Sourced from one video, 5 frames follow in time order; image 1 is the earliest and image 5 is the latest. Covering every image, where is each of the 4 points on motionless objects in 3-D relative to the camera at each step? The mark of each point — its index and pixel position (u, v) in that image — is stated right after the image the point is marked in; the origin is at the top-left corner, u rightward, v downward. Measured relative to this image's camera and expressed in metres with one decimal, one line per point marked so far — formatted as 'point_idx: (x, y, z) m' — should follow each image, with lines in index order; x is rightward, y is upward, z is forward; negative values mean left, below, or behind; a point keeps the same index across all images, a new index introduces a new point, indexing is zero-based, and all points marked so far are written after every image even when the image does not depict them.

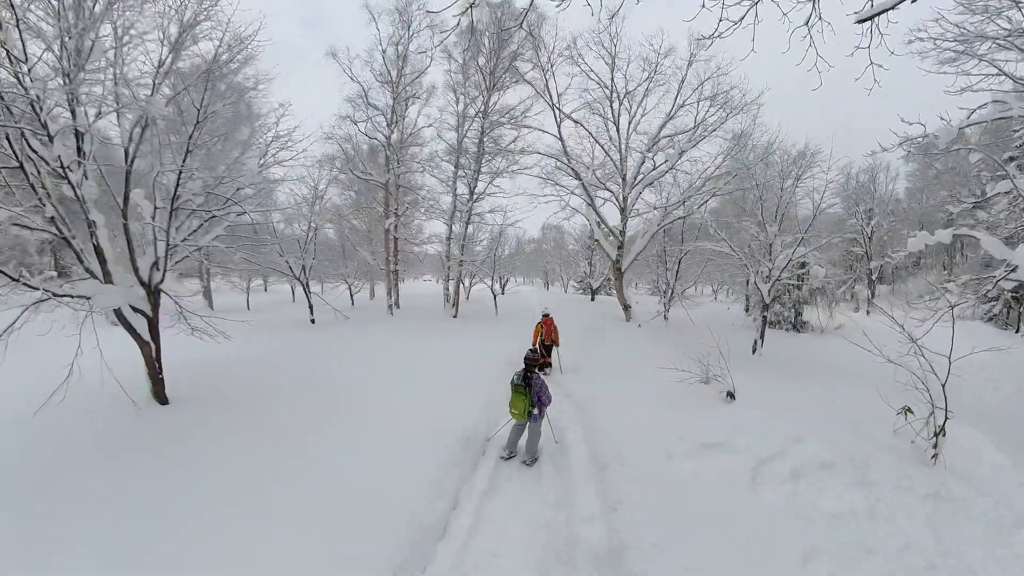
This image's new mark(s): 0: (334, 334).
0: (-5.4, -1.5, +11.5) m
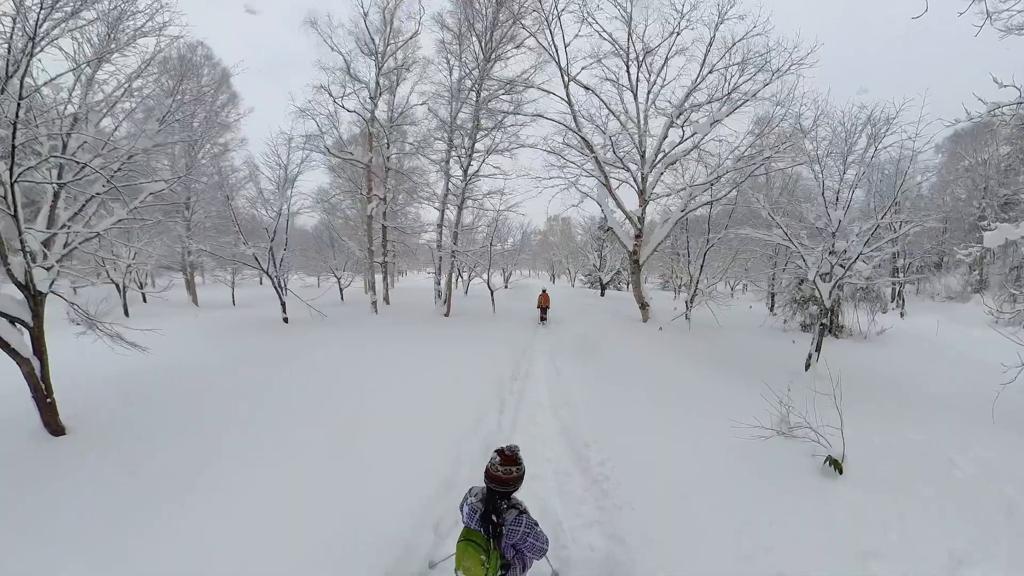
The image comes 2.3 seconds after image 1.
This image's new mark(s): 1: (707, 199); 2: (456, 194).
0: (-5.4, -1.3, +10.4) m
1: (+4.4, +2.0, +8.8) m
2: (-1.7, +2.5, +10.3) m
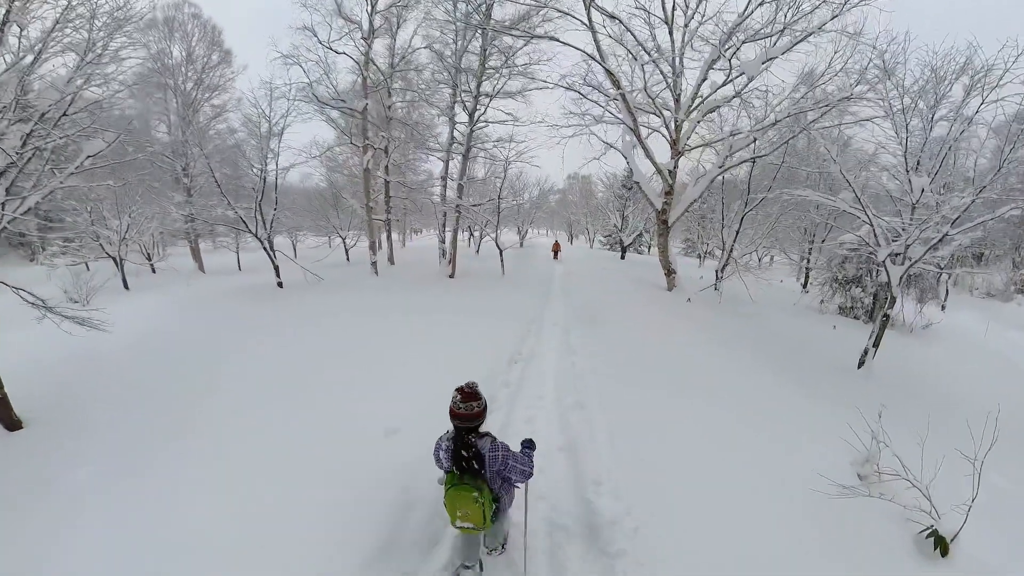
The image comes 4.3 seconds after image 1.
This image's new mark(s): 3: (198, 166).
0: (-5.1, -0.3, +10.1) m
1: (+4.7, +2.7, +7.7) m
2: (-1.3, +3.4, +9.4) m
3: (-11.0, +4.2, +13.7) m
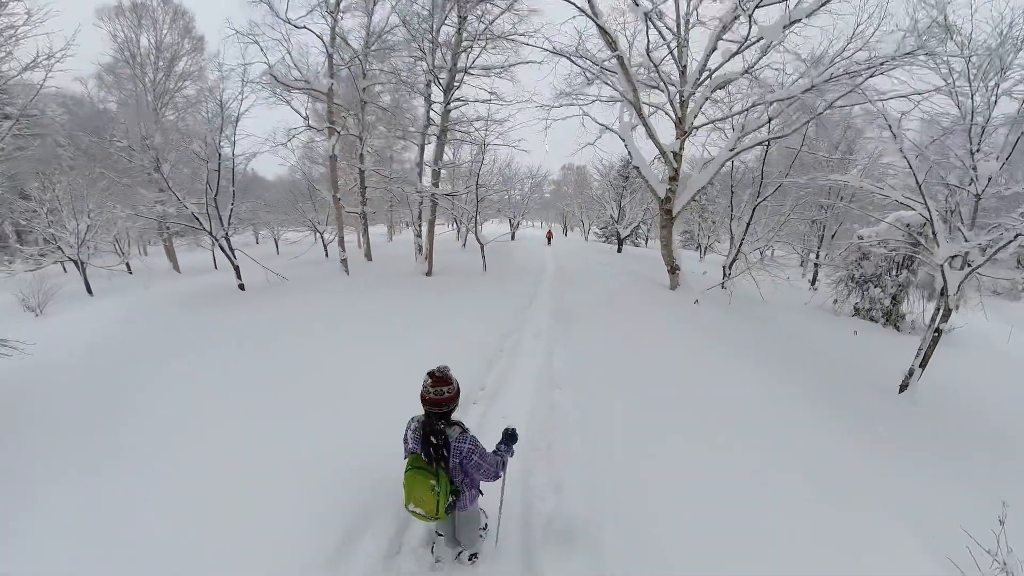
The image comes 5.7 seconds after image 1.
0: (-5.4, -0.3, +9.3) m
1: (+4.4, +2.7, +6.9) m
2: (-1.6, +3.4, +8.6) m
3: (-11.3, +4.2, +12.7) m
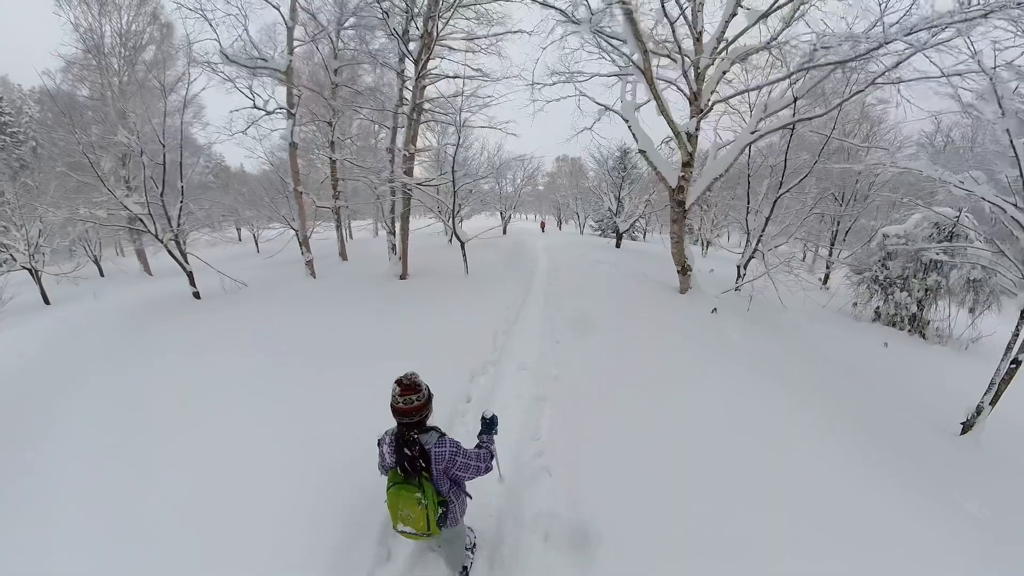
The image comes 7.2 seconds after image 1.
0: (-5.6, -0.3, +8.4) m
1: (+4.2, +2.7, +6.2) m
2: (-1.8, +3.4, +7.7) m
3: (-11.6, +4.2, +11.7) m
